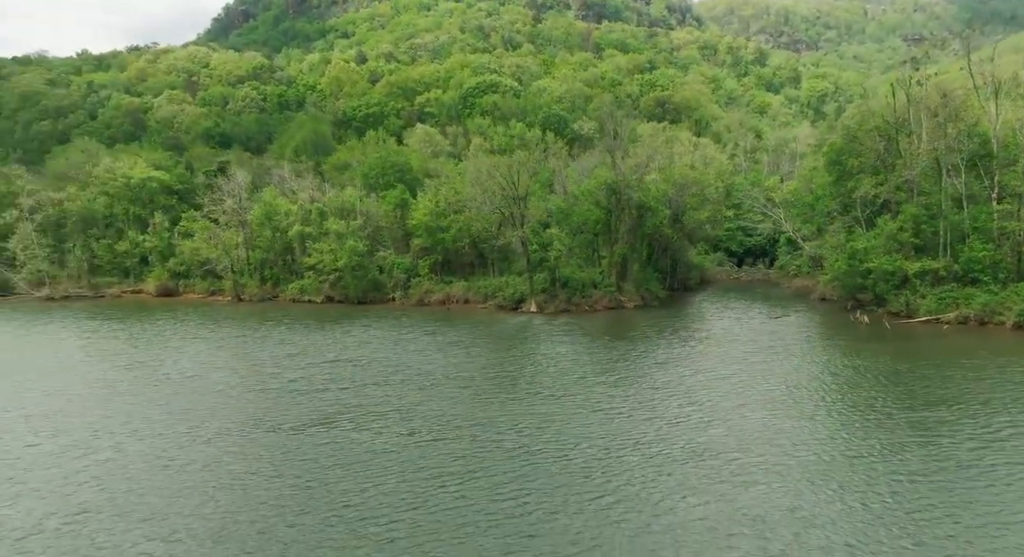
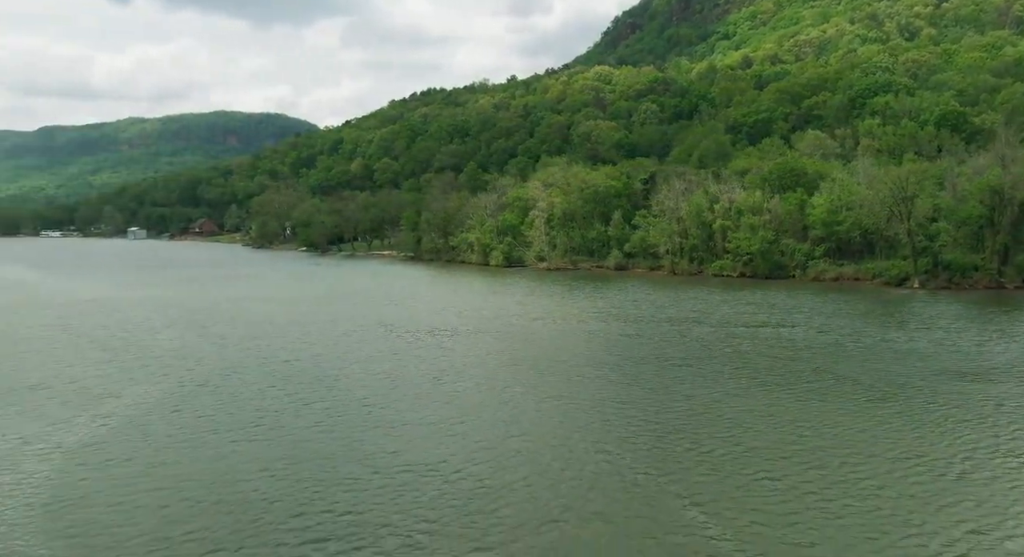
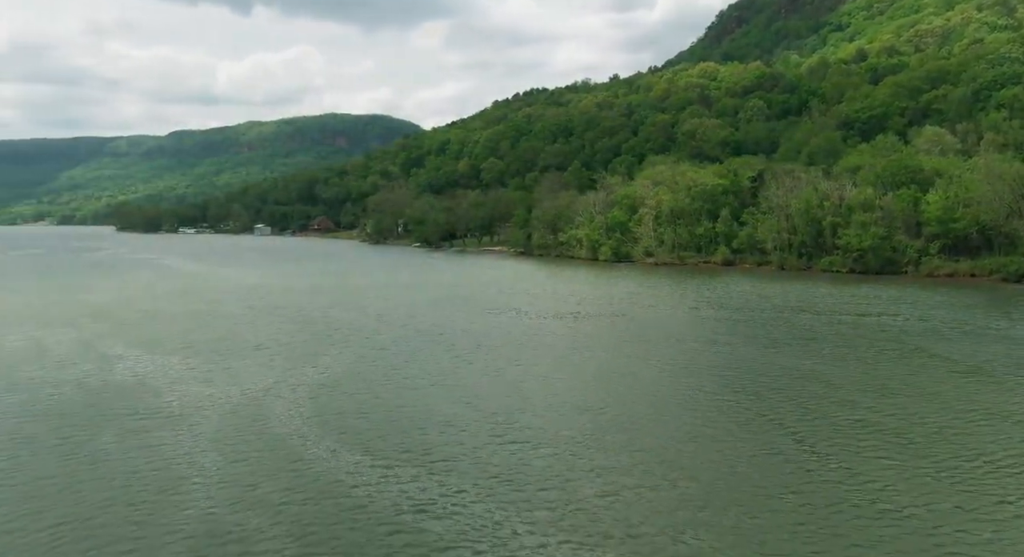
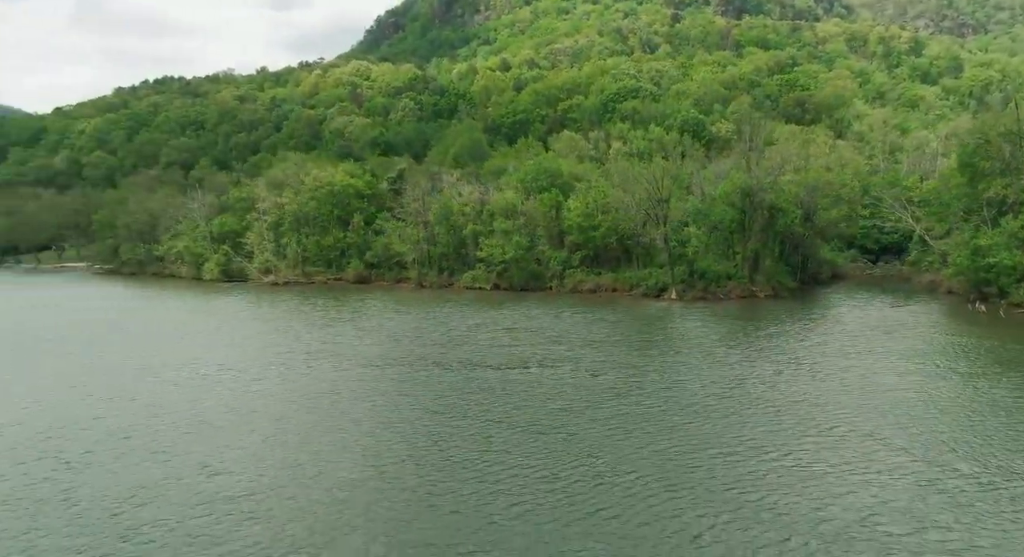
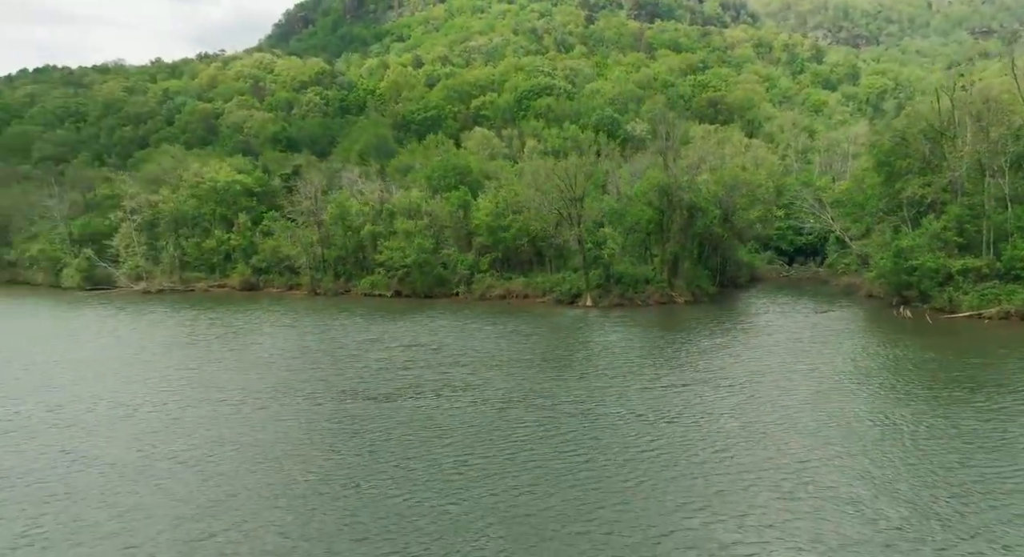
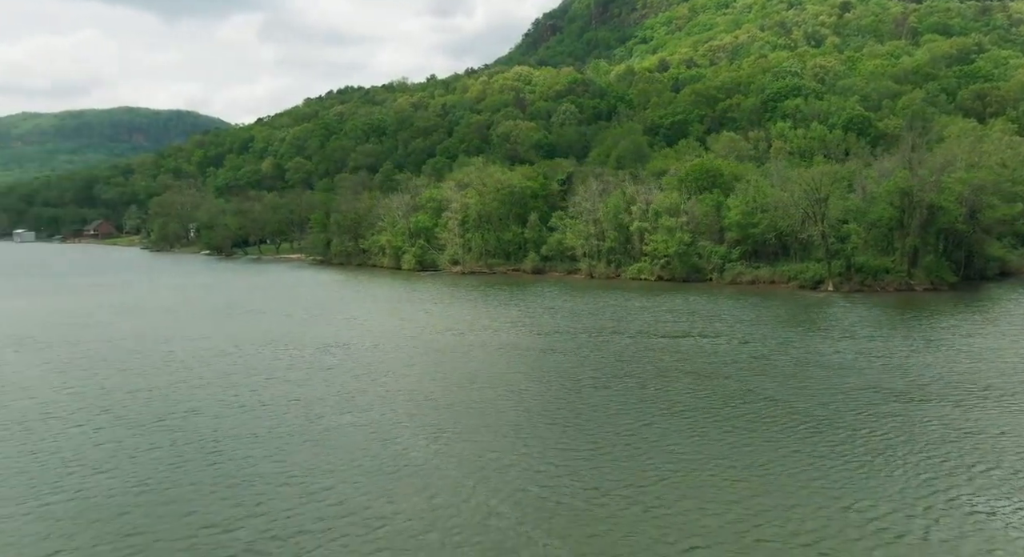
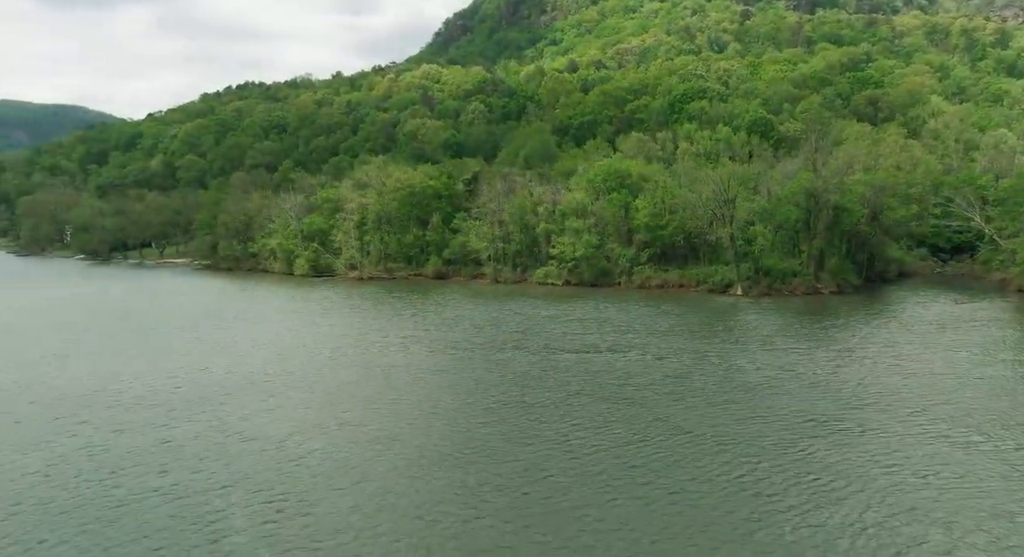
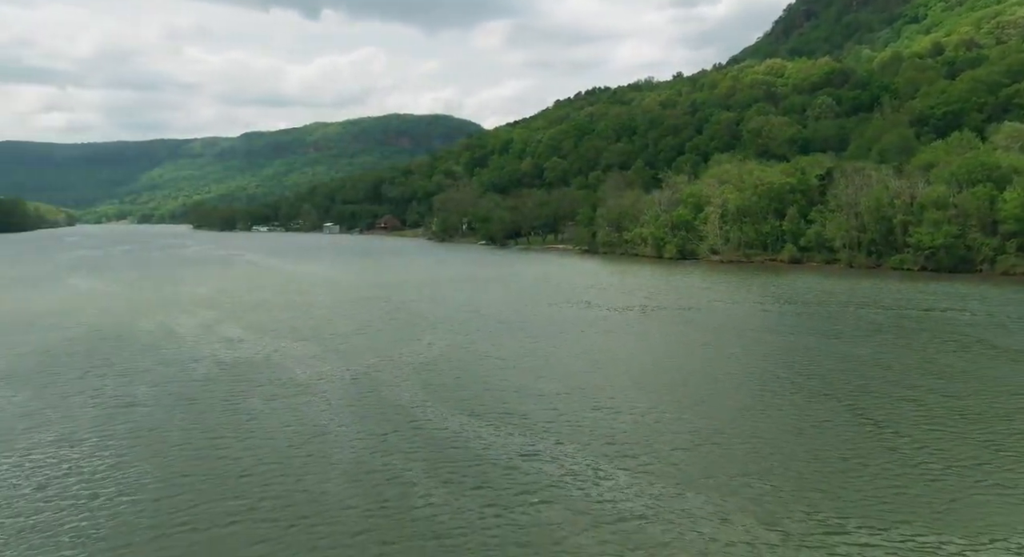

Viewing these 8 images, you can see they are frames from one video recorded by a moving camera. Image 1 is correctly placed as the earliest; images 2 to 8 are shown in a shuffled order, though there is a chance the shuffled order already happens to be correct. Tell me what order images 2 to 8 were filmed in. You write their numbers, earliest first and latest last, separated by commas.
5, 4, 7, 6, 2, 3, 8
